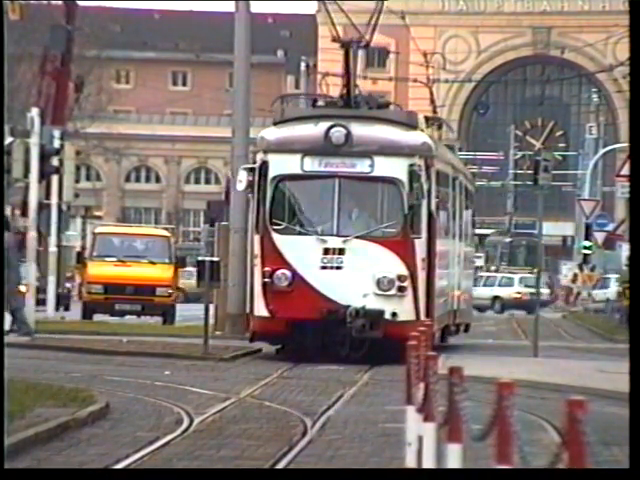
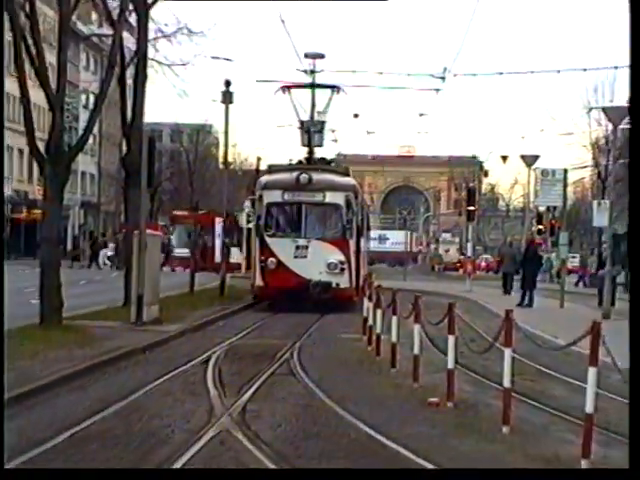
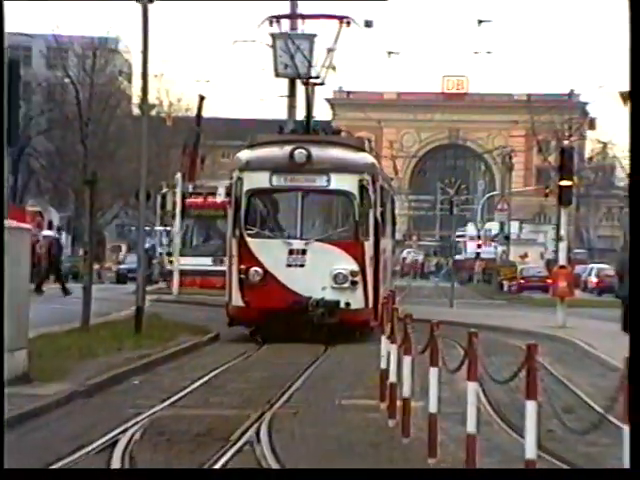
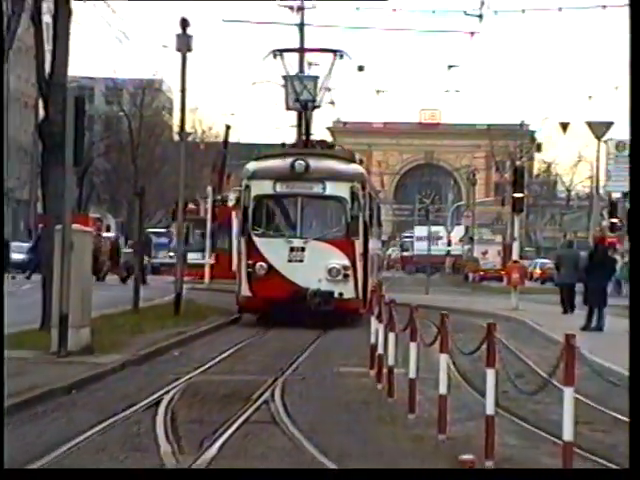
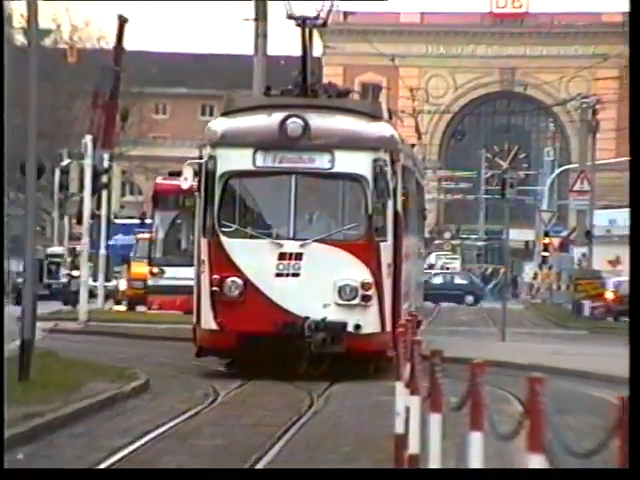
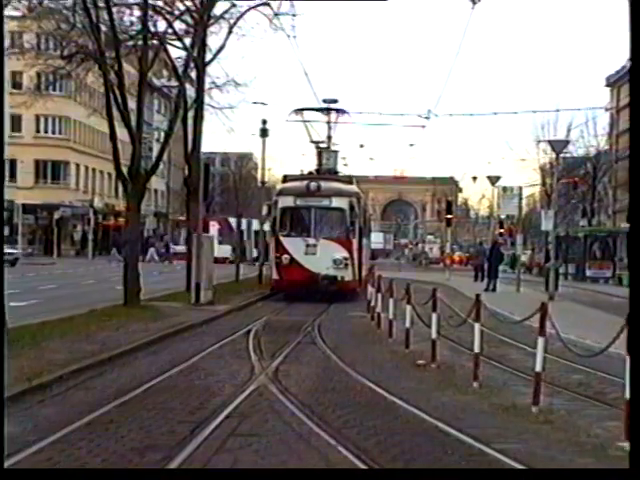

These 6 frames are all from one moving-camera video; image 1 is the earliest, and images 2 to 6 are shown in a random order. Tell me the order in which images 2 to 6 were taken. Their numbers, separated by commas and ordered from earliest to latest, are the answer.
5, 3, 4, 2, 6
